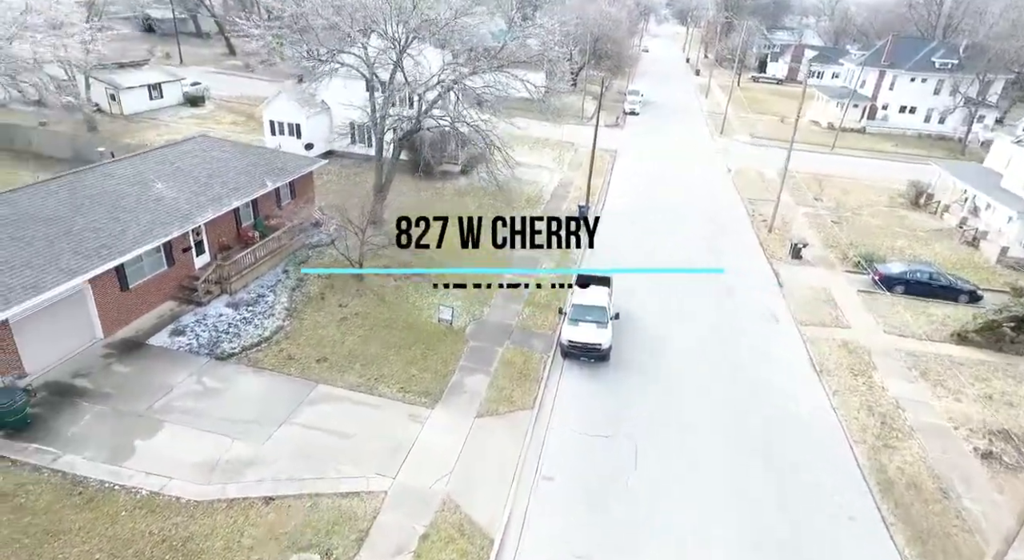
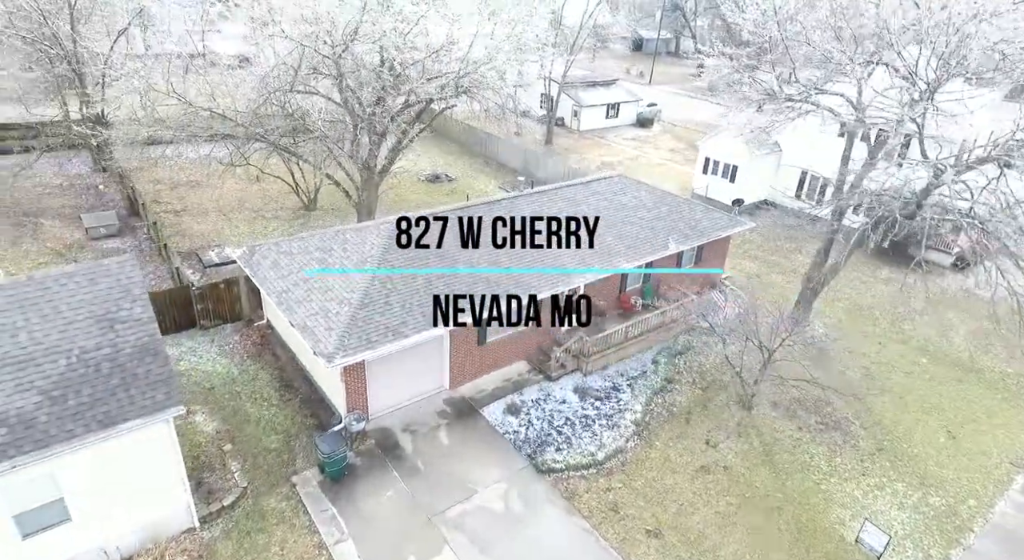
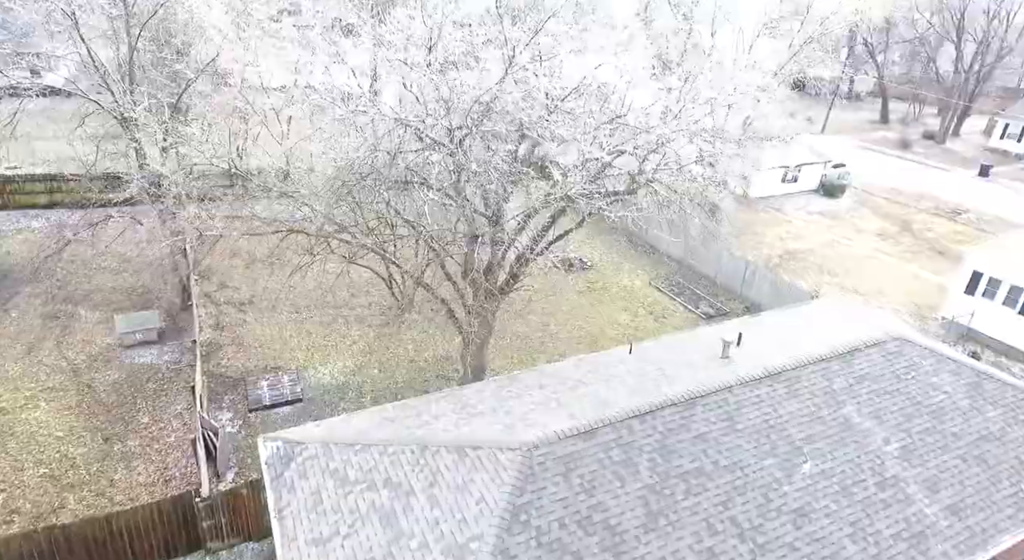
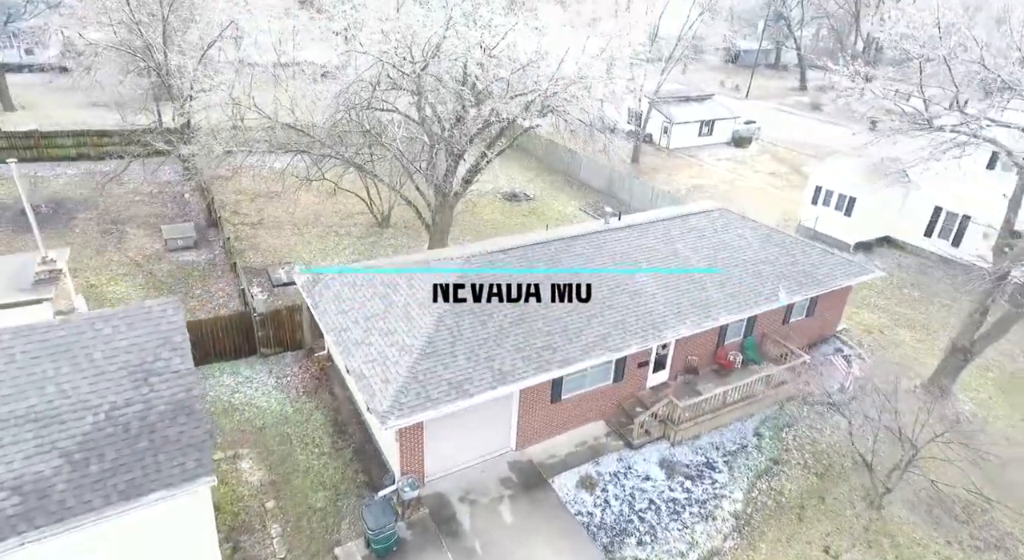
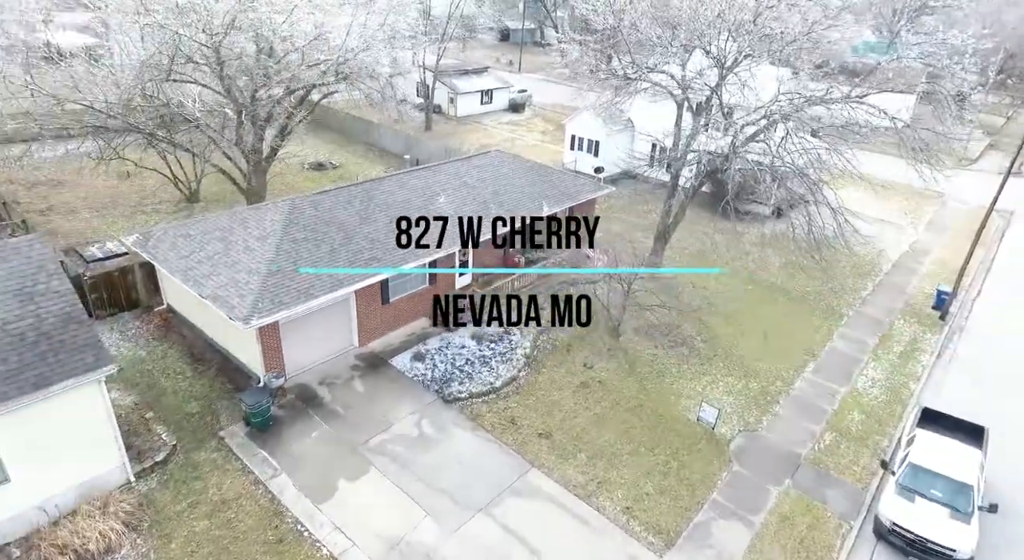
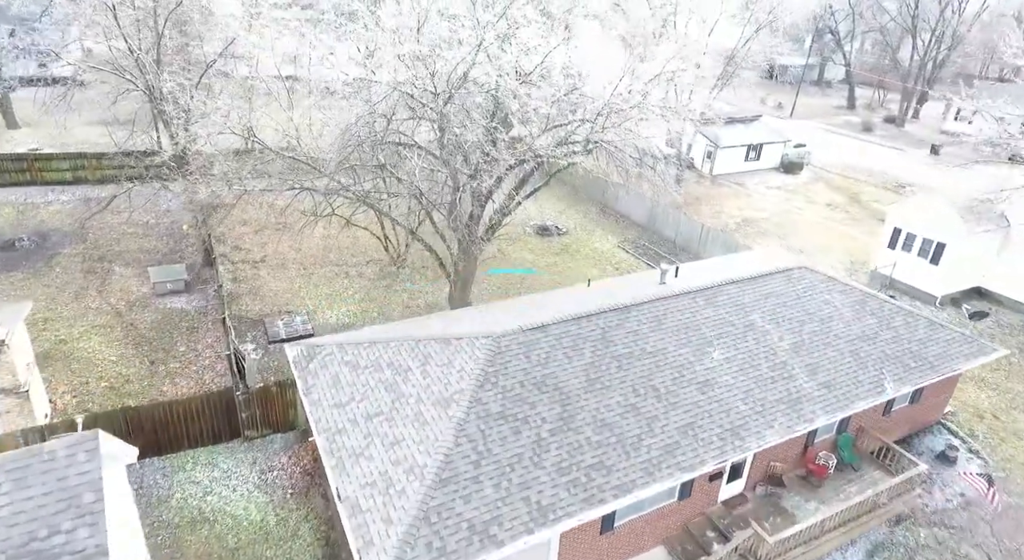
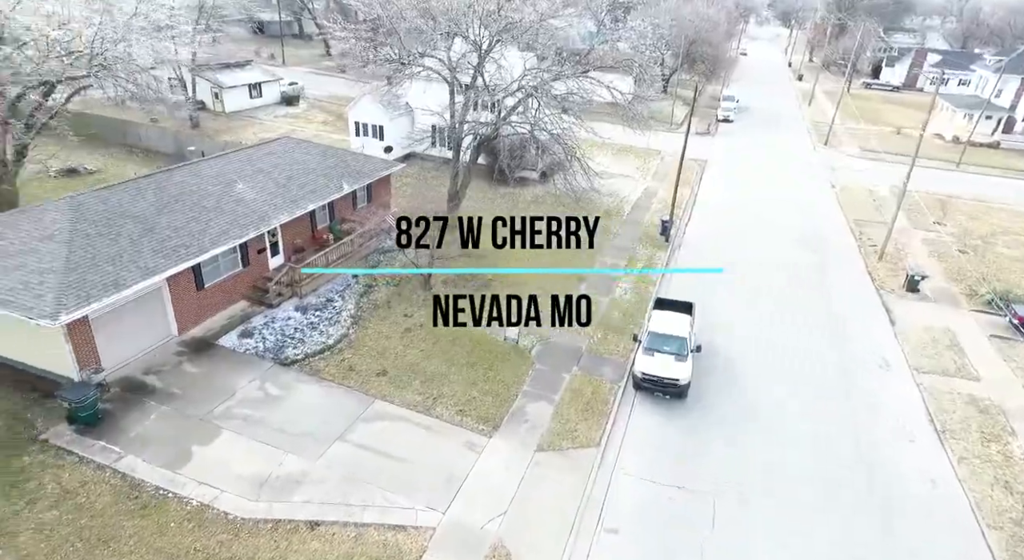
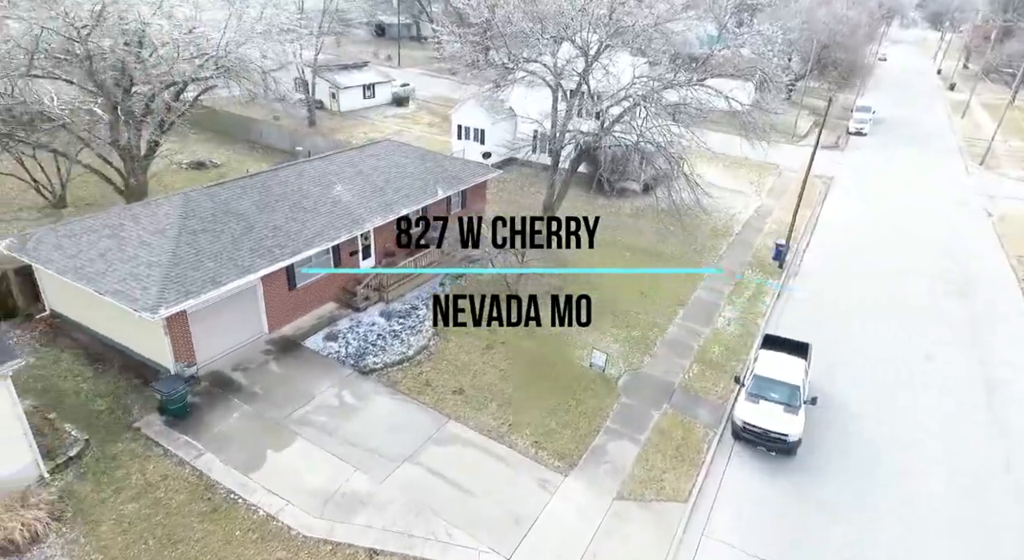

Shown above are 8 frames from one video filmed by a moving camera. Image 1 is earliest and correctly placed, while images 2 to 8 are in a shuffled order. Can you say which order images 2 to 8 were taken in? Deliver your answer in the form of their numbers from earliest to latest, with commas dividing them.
7, 8, 5, 2, 4, 6, 3
